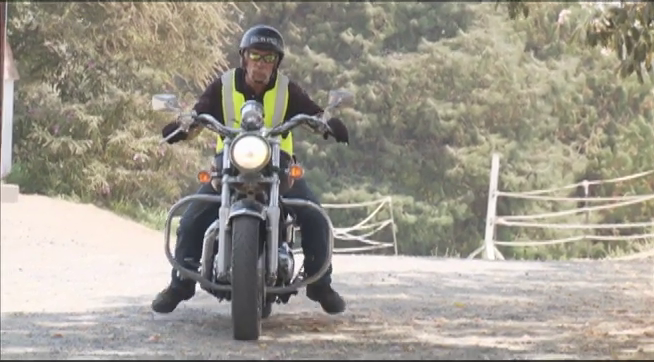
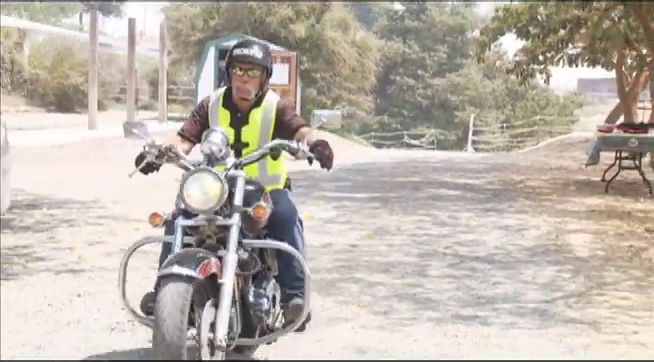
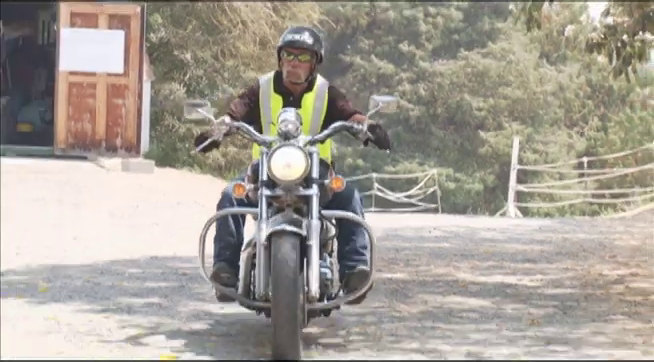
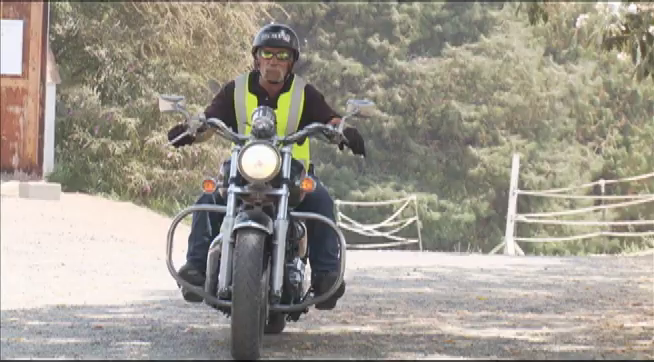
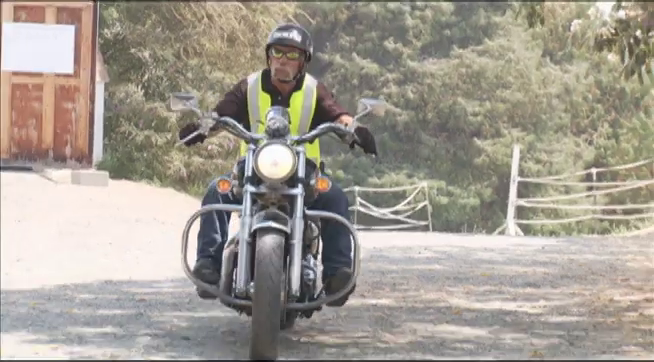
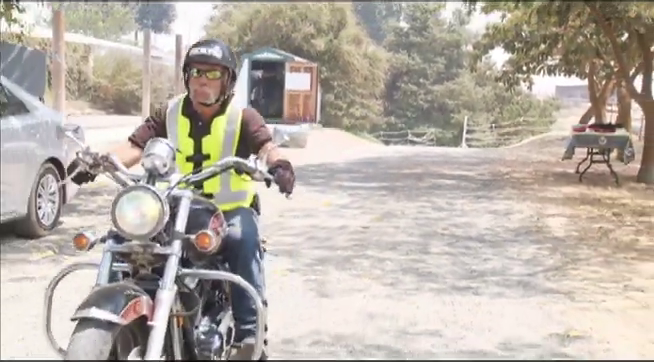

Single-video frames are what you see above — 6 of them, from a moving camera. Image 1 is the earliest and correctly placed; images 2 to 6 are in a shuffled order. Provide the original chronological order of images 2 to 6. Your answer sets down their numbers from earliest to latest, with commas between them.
4, 5, 3, 2, 6
